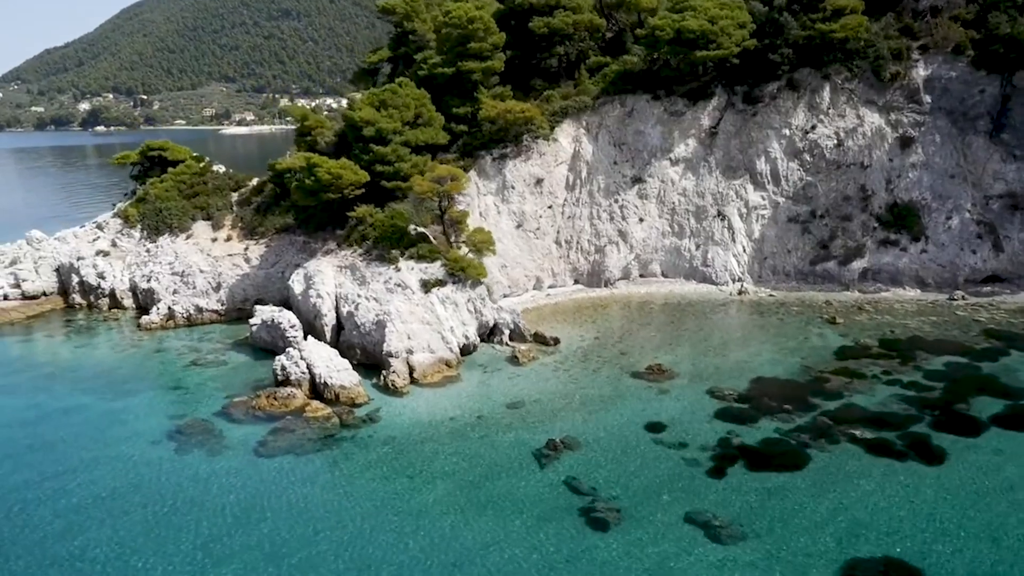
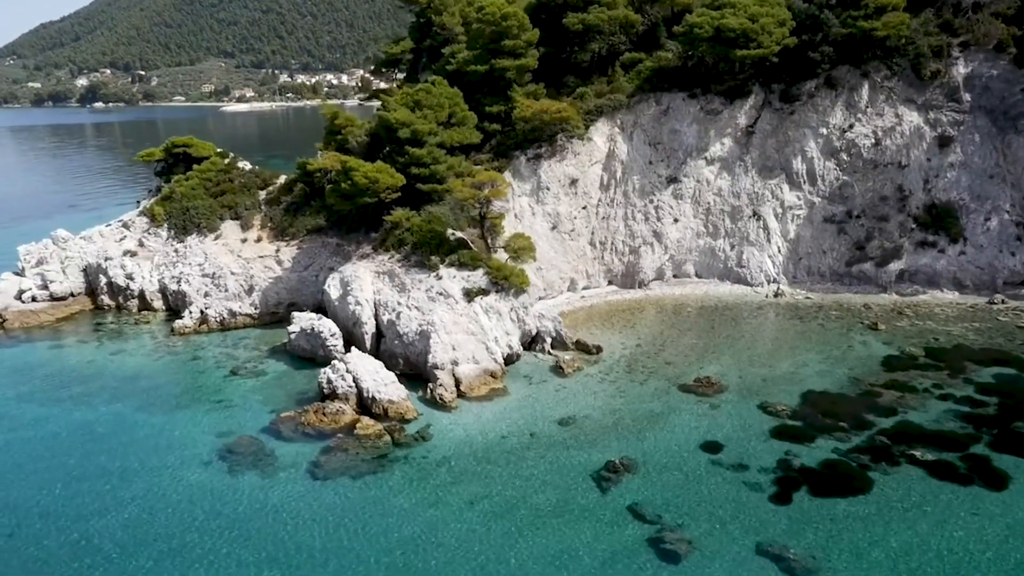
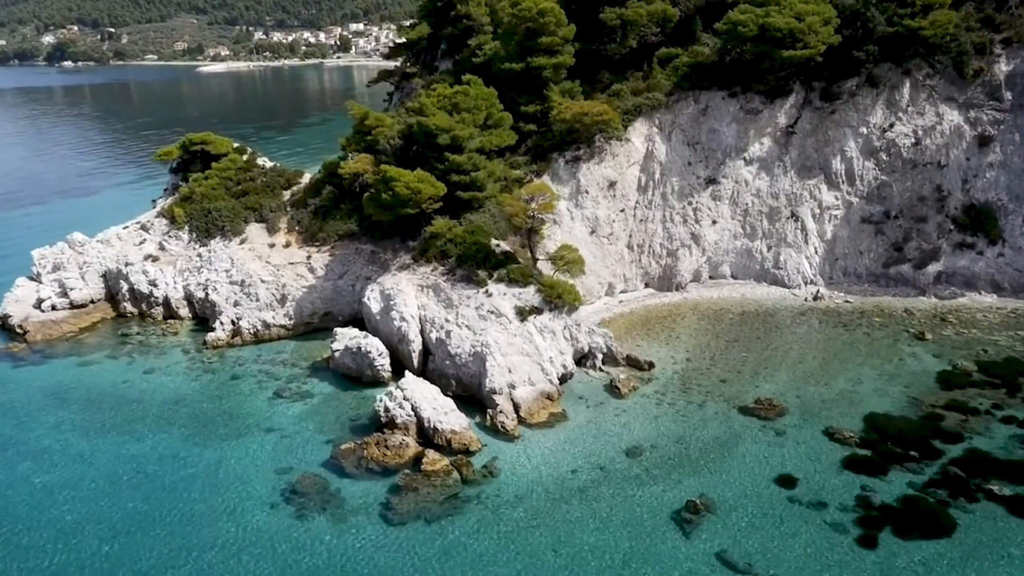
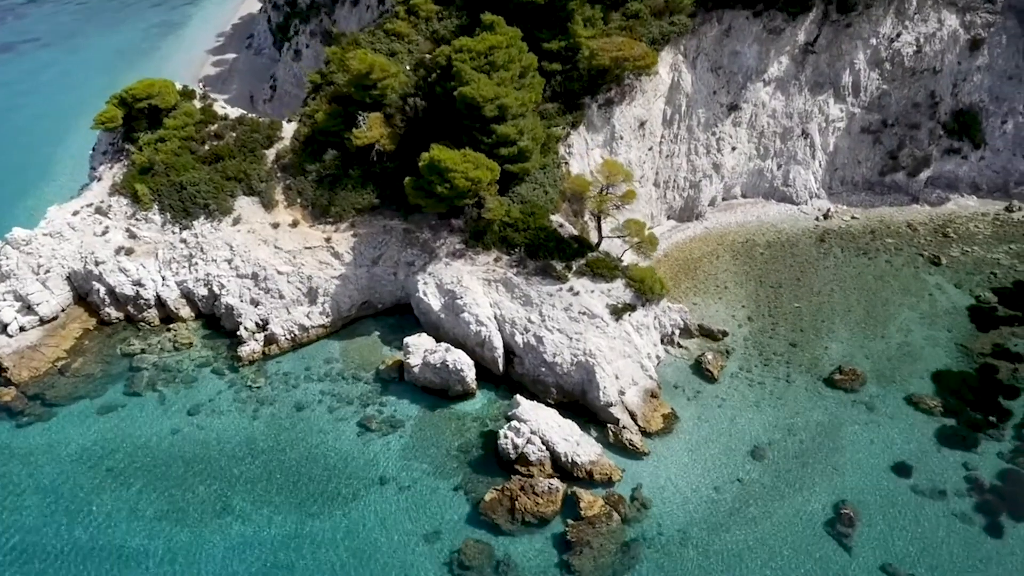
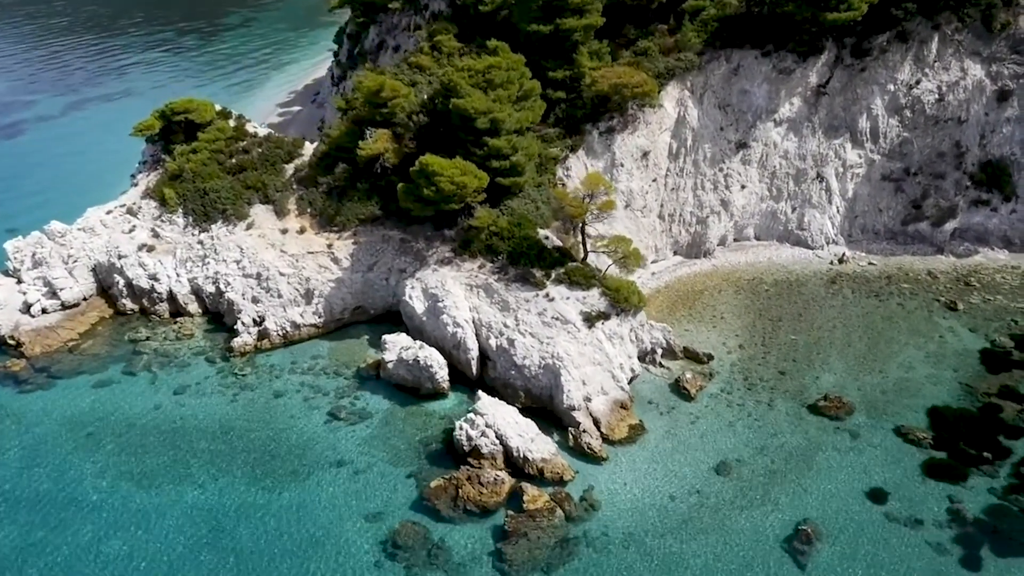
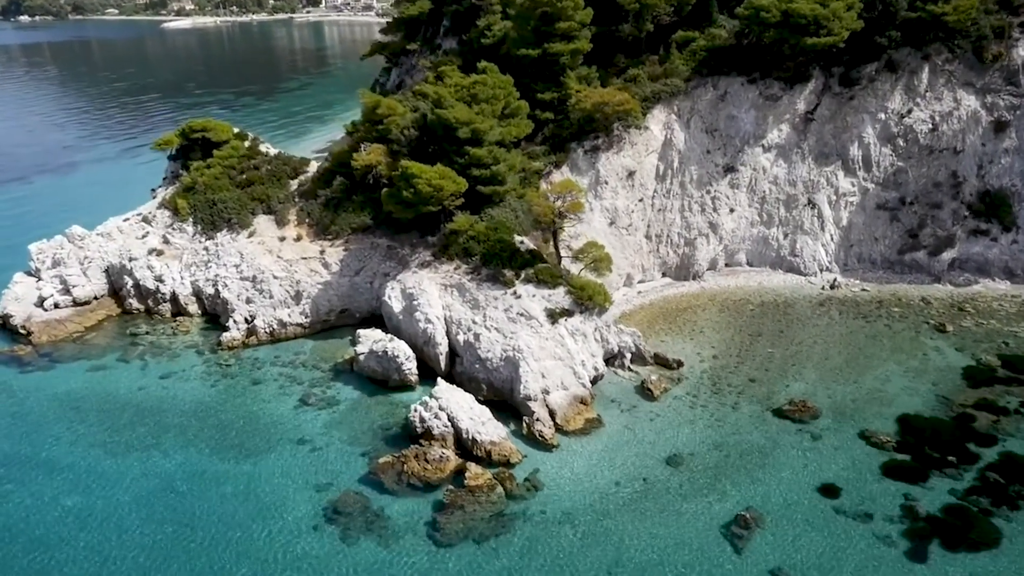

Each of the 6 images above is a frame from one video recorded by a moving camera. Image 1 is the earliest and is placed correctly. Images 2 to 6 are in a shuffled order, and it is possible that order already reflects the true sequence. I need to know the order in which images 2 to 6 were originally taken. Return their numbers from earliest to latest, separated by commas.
2, 3, 6, 5, 4
